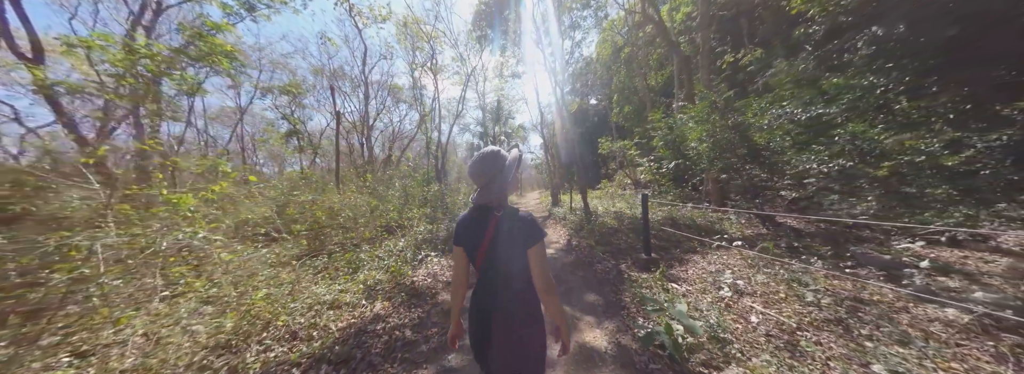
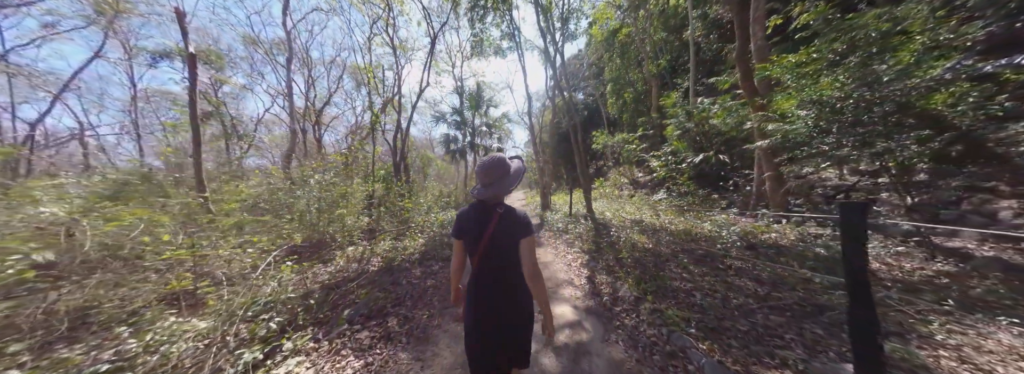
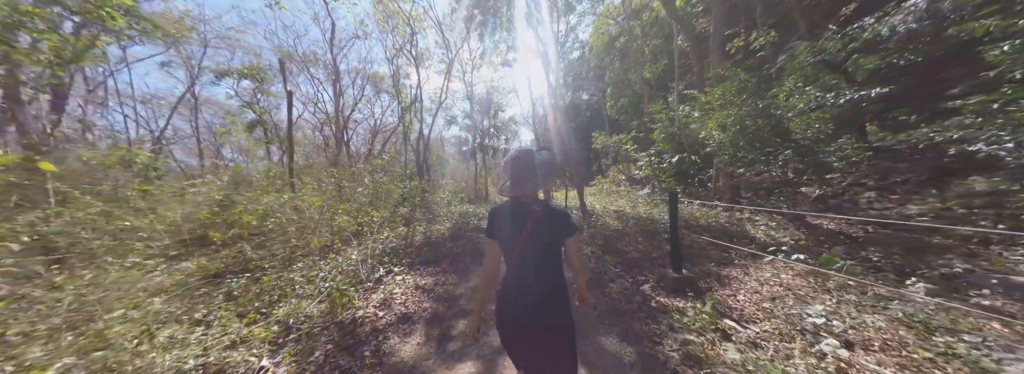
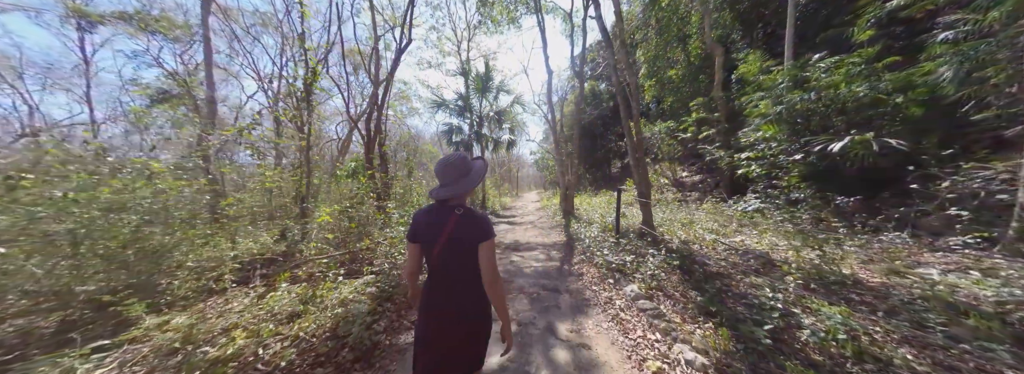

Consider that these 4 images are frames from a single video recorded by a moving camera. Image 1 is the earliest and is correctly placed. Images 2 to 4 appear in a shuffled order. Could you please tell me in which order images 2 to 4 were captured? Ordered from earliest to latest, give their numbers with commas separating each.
3, 2, 4
